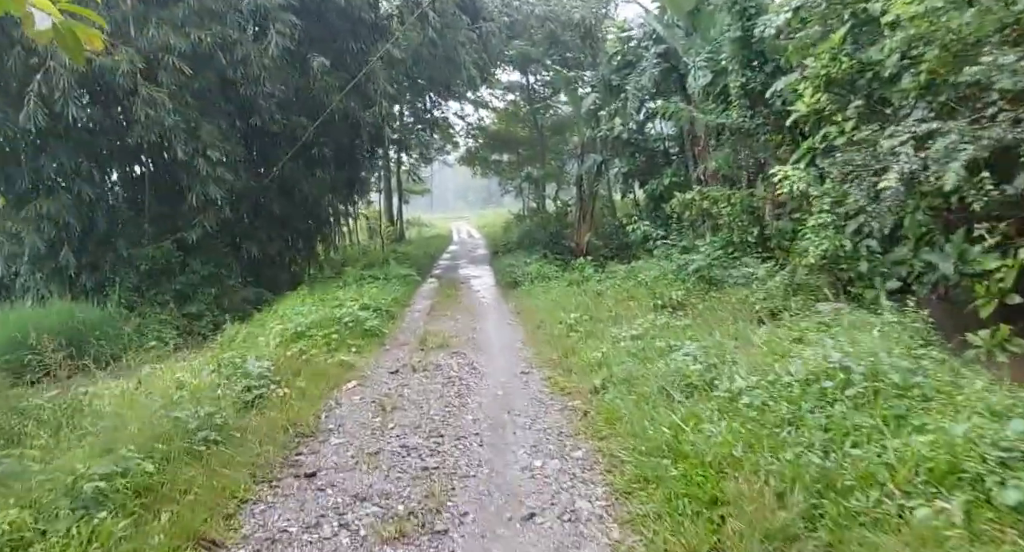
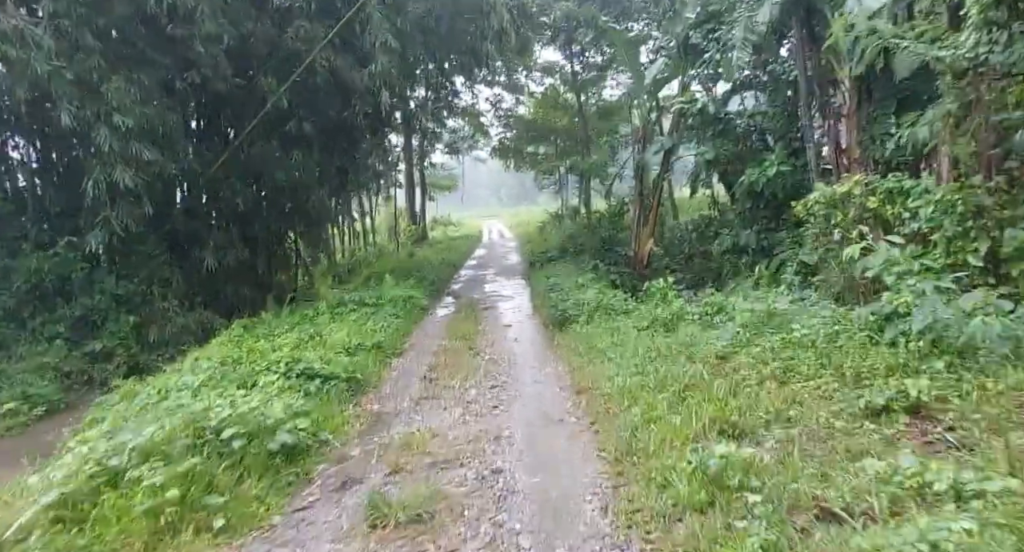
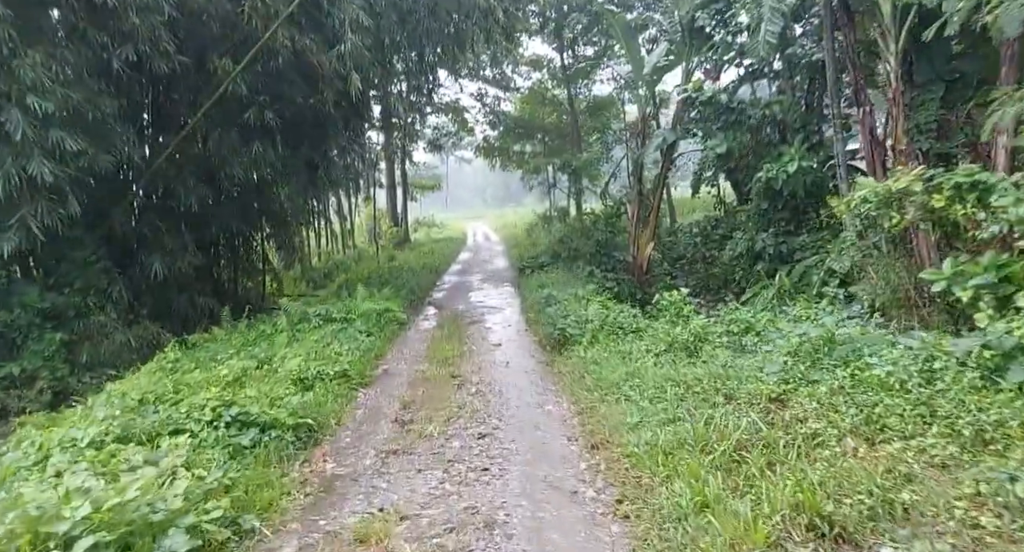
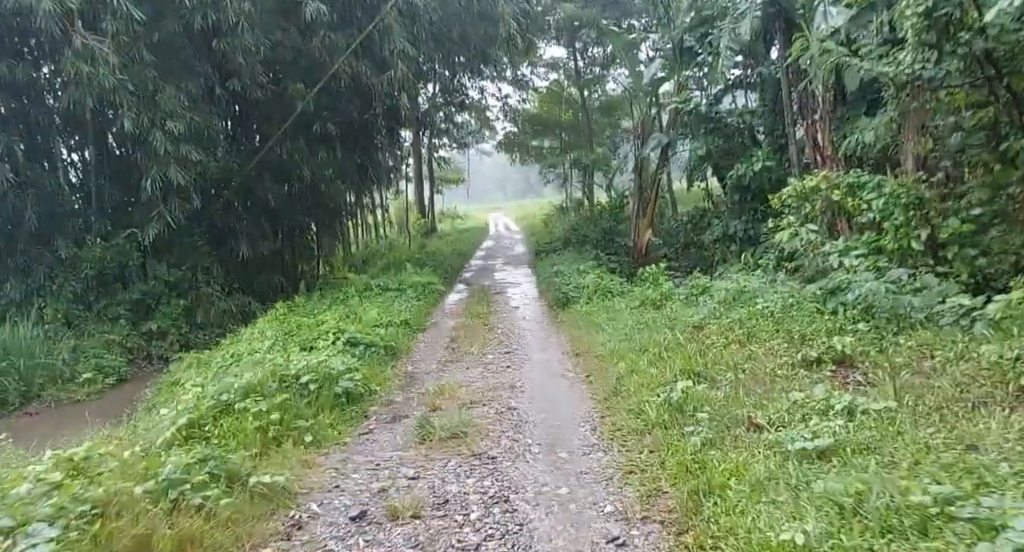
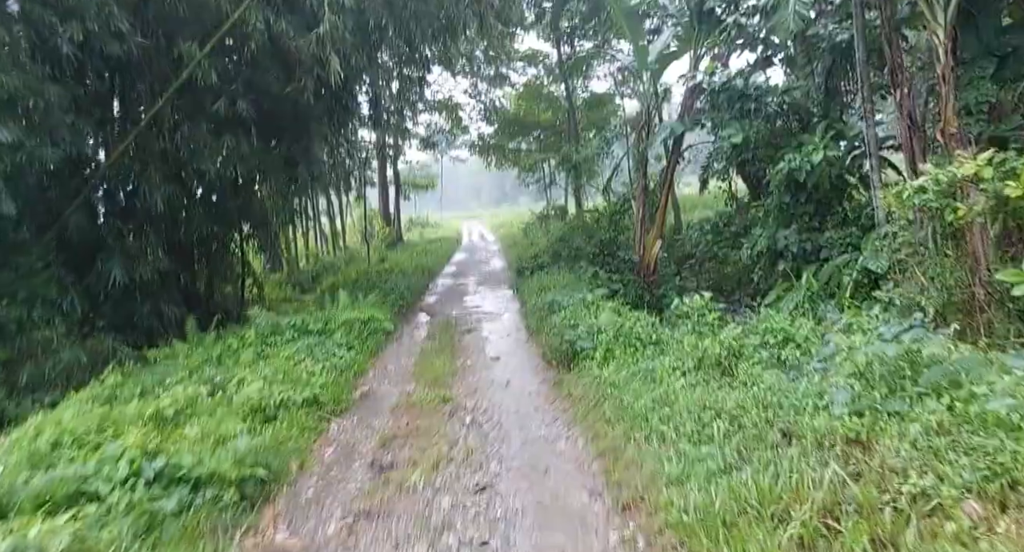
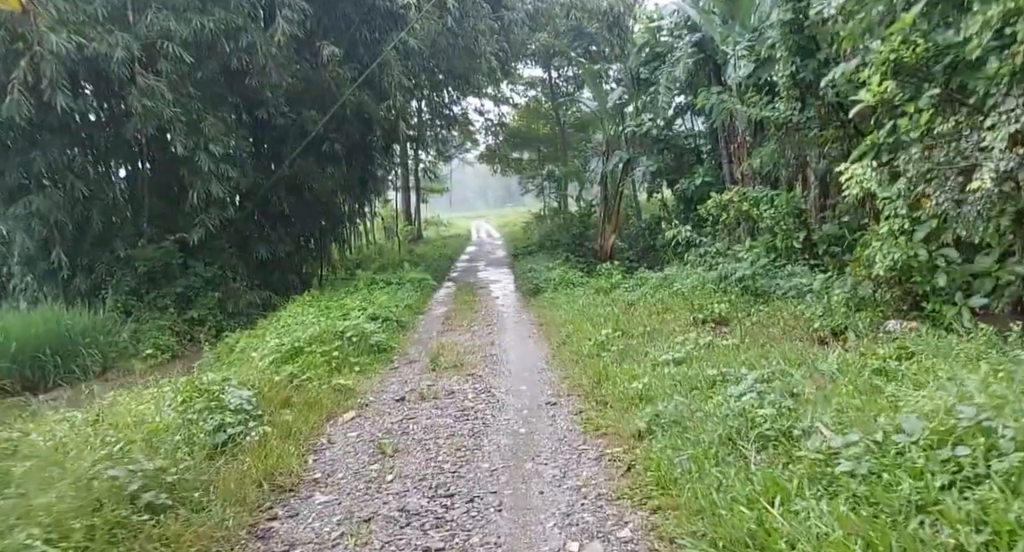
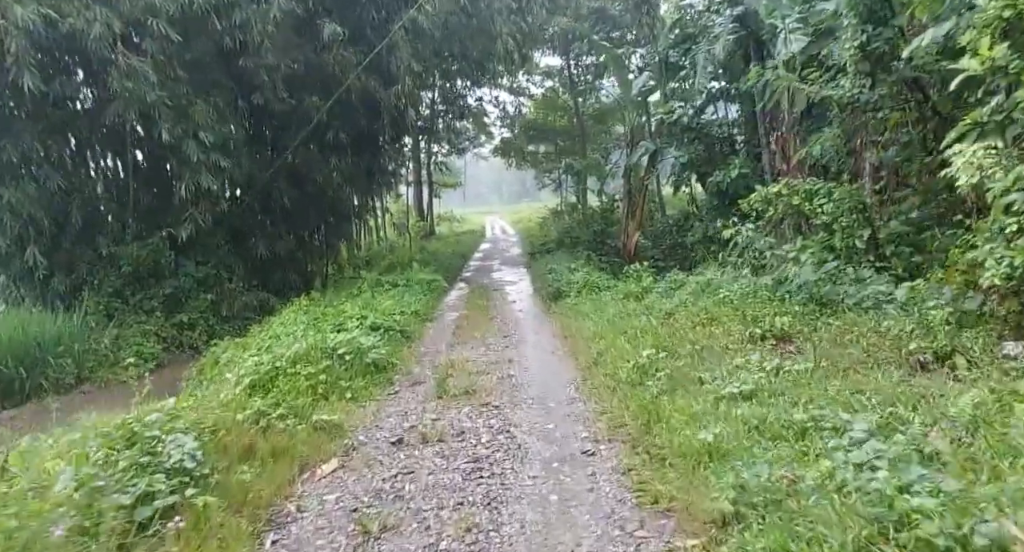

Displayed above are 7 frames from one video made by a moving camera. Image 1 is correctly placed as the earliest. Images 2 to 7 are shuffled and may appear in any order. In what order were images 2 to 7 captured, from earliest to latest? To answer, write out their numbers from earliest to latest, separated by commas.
6, 7, 4, 2, 3, 5
